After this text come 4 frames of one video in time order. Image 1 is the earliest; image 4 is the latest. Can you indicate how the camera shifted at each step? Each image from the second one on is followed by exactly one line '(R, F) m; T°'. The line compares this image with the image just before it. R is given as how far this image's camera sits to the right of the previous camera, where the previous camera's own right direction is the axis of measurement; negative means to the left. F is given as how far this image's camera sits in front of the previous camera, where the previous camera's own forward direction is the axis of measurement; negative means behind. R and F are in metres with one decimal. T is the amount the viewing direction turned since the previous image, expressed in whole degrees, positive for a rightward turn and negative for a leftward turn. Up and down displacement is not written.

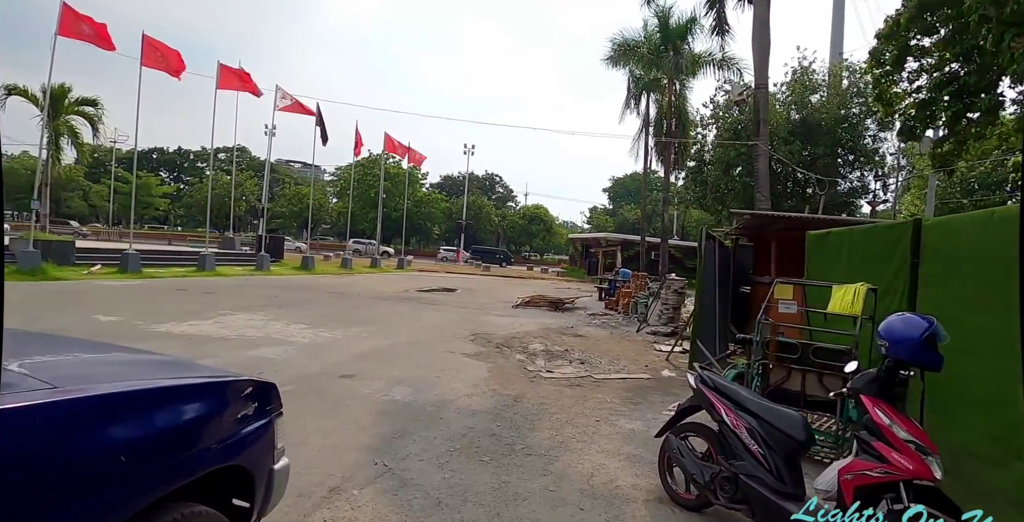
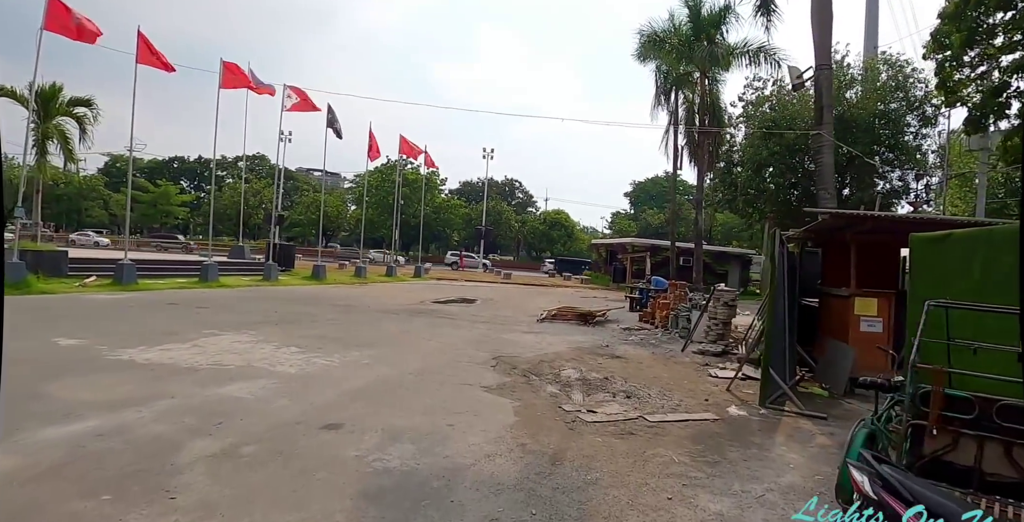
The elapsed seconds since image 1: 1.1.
(-0.1, +1.5) m; -2°
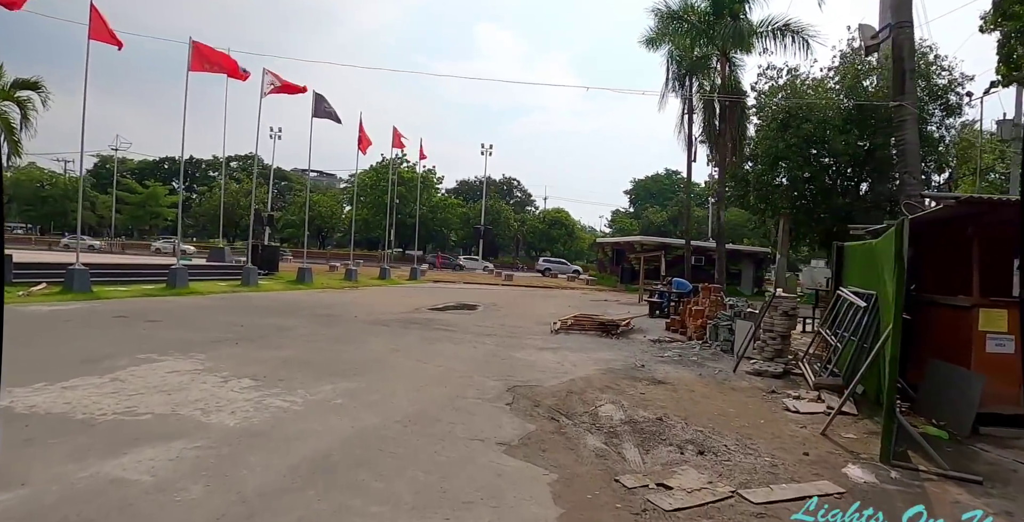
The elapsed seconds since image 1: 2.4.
(-0.3, +2.0) m; 0°
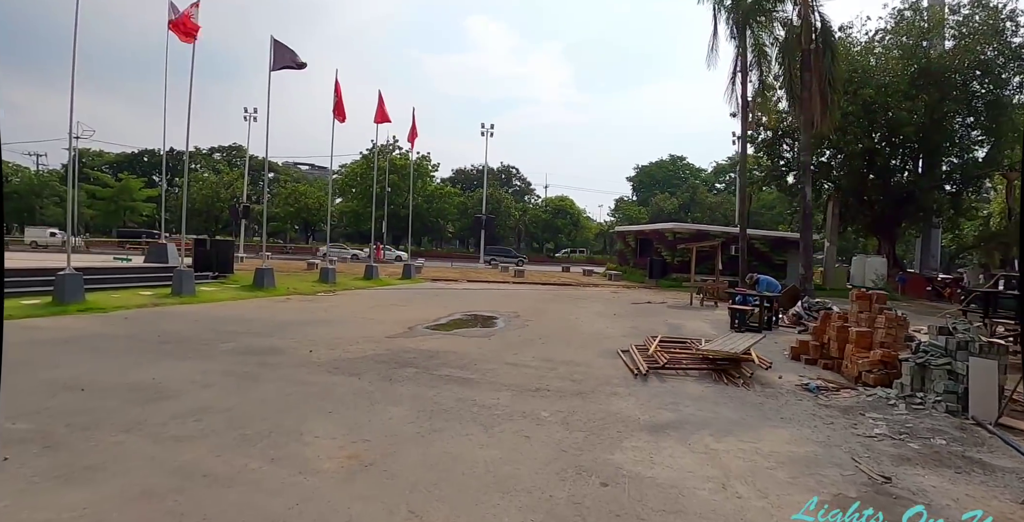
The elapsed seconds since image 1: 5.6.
(-0.9, +4.8) m; +1°
